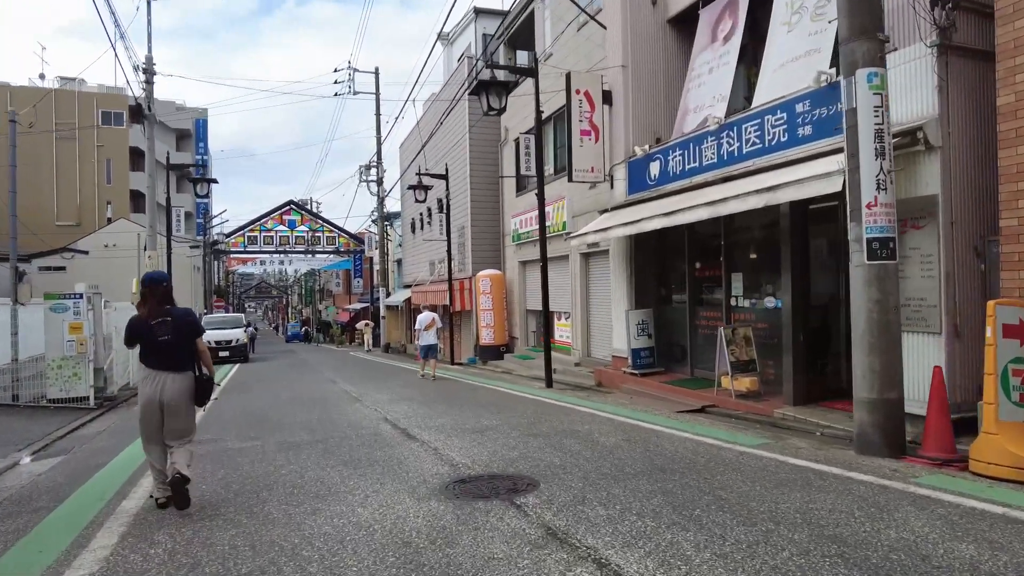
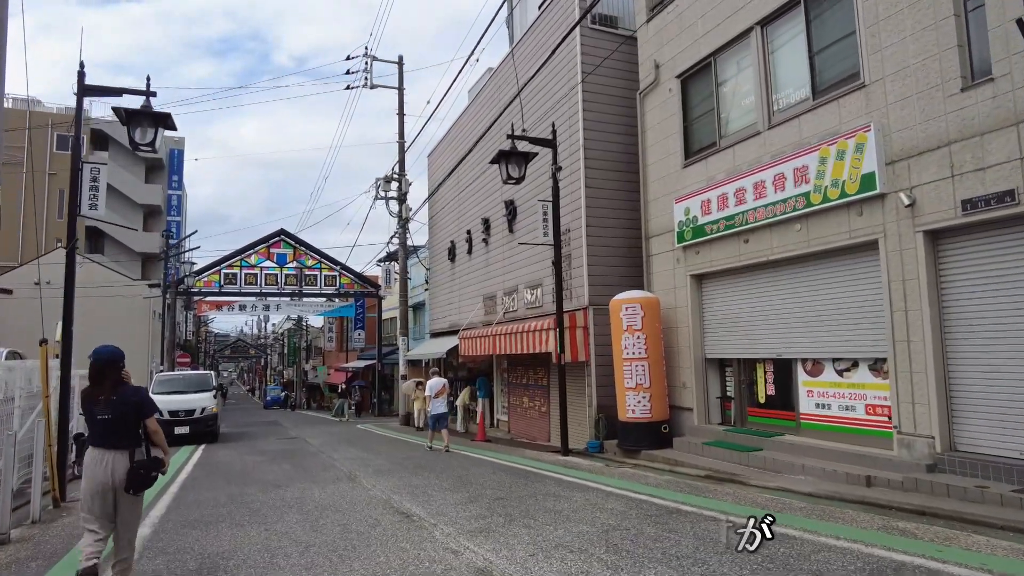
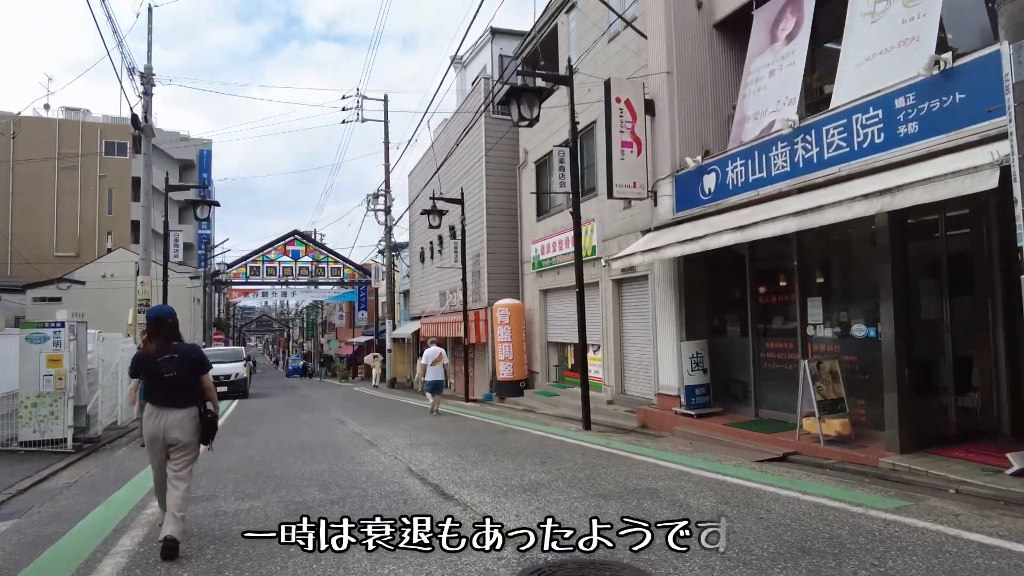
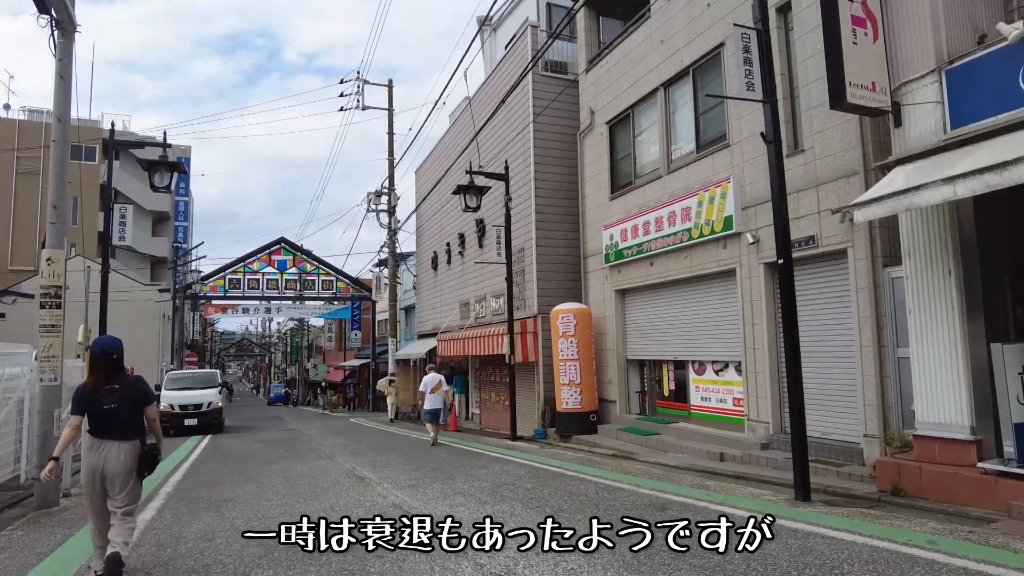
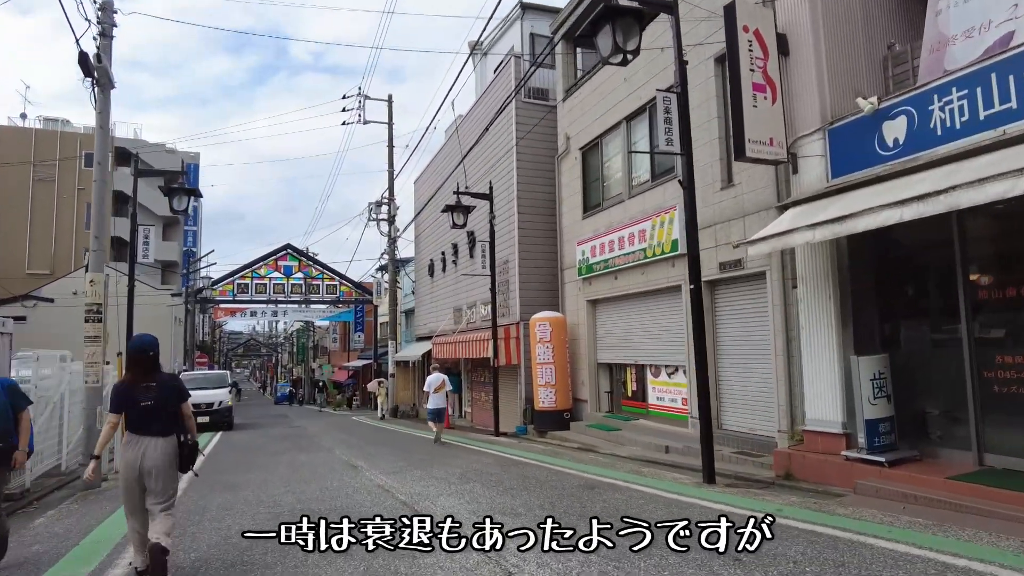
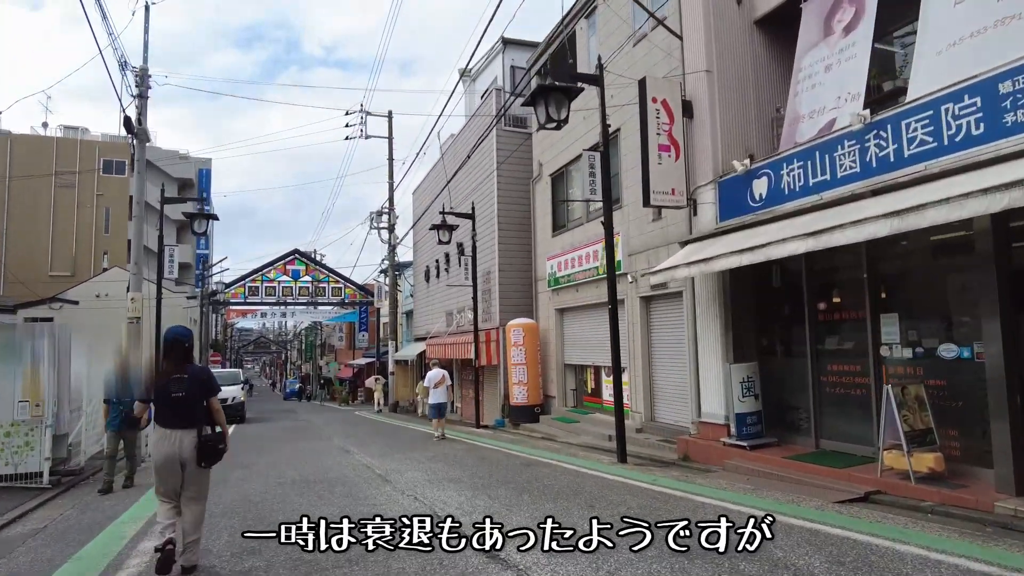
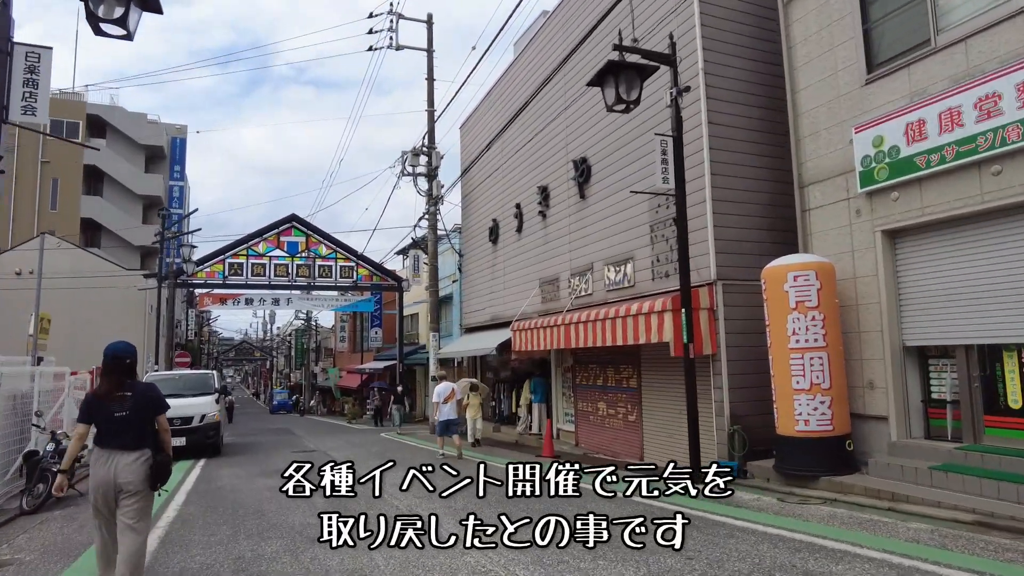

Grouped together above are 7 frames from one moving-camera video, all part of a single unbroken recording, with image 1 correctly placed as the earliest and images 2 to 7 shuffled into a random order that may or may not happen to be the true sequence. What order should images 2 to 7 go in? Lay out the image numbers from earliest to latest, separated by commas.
3, 6, 5, 4, 2, 7
